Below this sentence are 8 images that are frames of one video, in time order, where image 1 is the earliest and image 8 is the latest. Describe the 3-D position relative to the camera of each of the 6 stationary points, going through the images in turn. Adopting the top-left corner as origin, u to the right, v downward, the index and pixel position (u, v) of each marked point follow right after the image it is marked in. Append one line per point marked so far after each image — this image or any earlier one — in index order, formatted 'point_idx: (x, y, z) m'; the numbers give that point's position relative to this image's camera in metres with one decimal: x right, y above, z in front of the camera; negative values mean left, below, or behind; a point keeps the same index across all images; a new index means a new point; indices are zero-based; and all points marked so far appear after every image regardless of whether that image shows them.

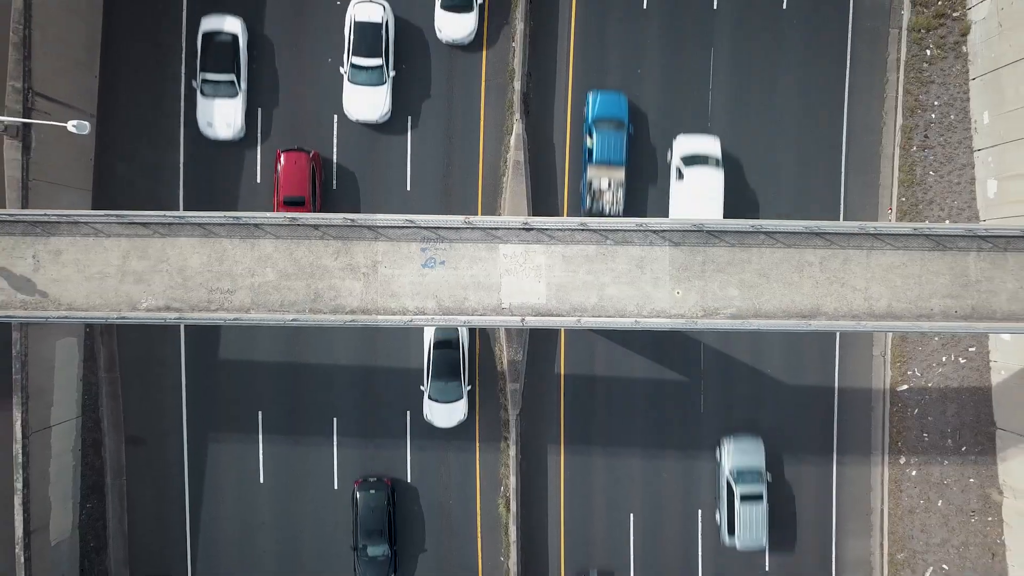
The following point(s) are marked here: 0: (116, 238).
0: (-9.9, +1.3, +12.4) m
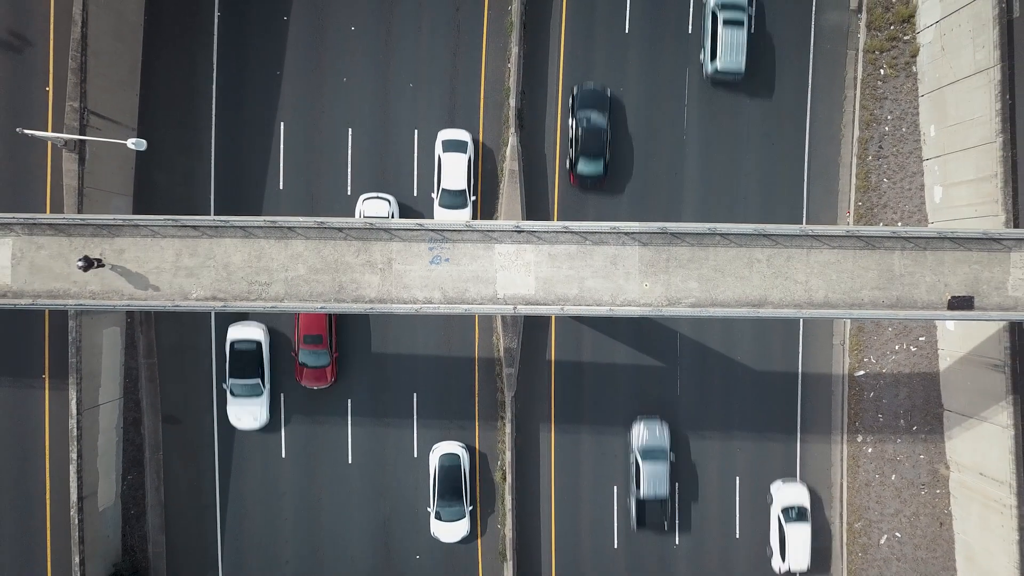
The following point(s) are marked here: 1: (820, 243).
0: (-10.0, +1.4, +14.6) m
1: (+9.0, +1.3, +14.6) m
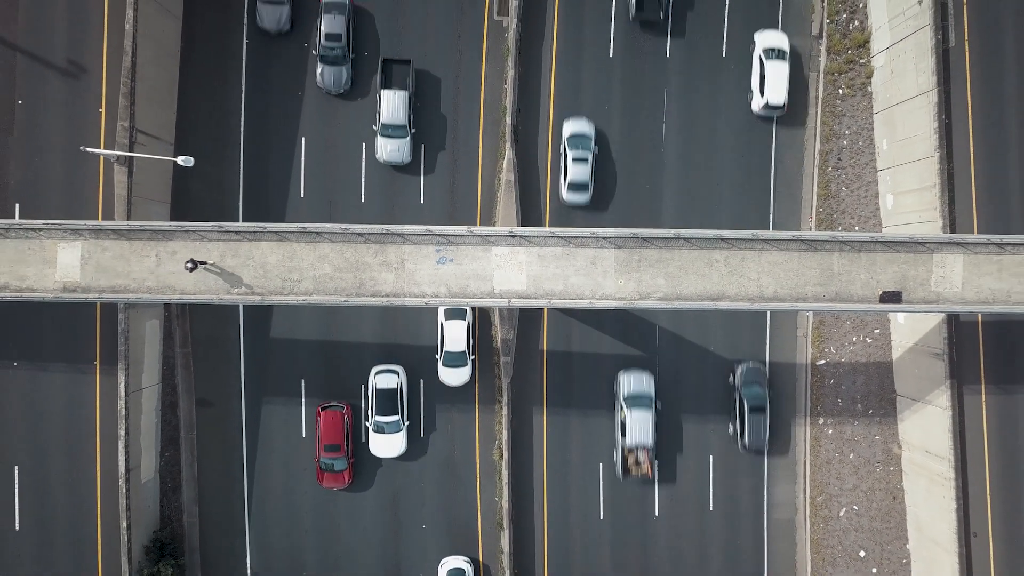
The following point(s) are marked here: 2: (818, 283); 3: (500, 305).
0: (-10.2, +1.6, +17.0) m
1: (+8.8, +1.5, +17.0) m
2: (+10.6, +0.2, +17.1) m
3: (-0.4, -0.6, +16.9) m
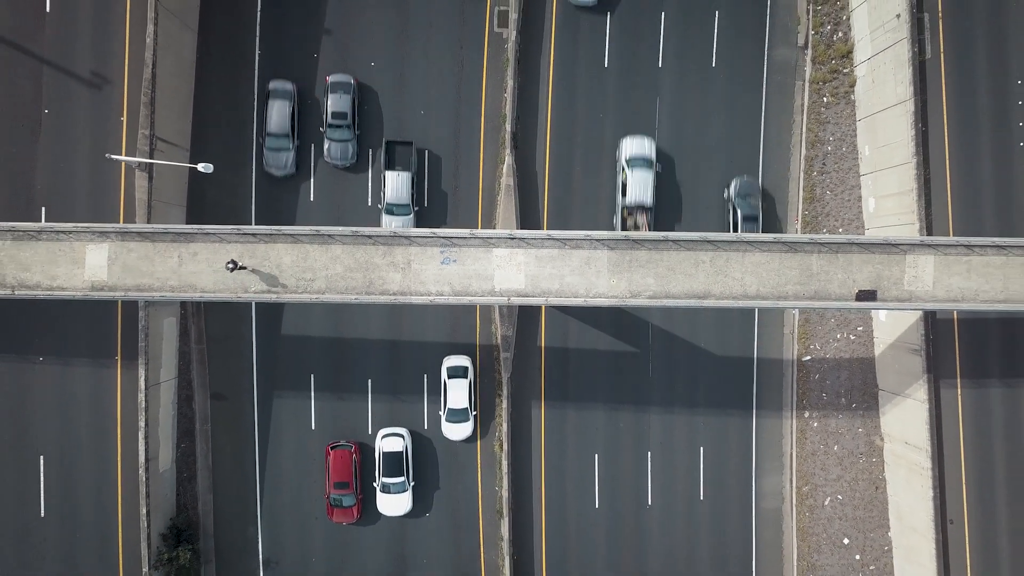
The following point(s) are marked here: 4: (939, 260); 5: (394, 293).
0: (-10.3, +1.6, +18.2) m
1: (+8.8, +1.5, +18.2) m
2: (+10.5, +0.2, +18.2) m
3: (-0.4, -0.5, +18.1) m
4: (+15.8, +1.0, +18.4) m
5: (-4.3, -0.2, +18.3) m
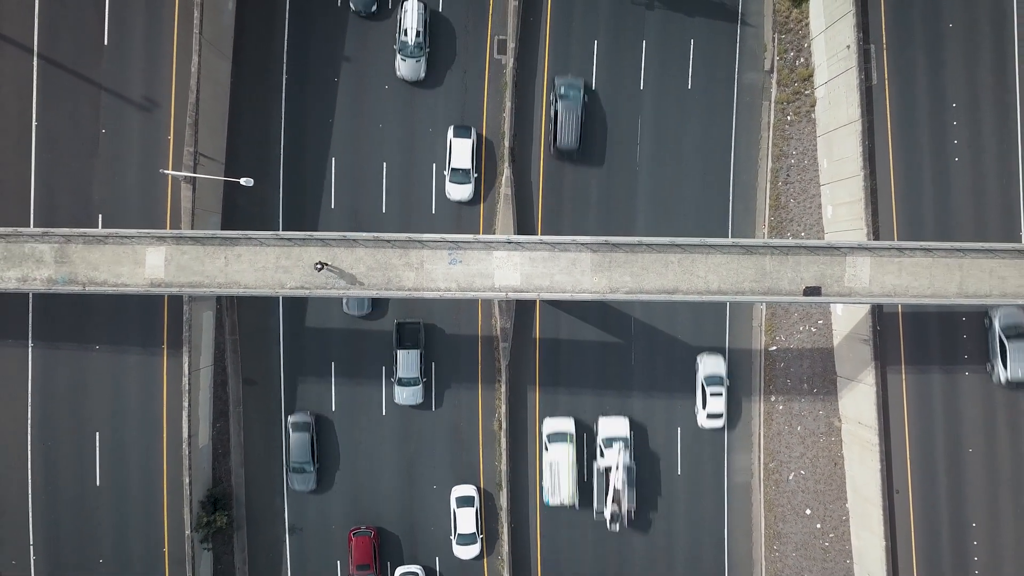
0: (-10.4, +1.8, +21.3) m
1: (+8.7, +1.6, +21.3) m
2: (+10.4, +0.3, +21.3) m
3: (-0.6, -0.4, +21.2) m
4: (+15.7, +1.1, +21.4) m
5: (-4.5, 0.0, +21.4) m
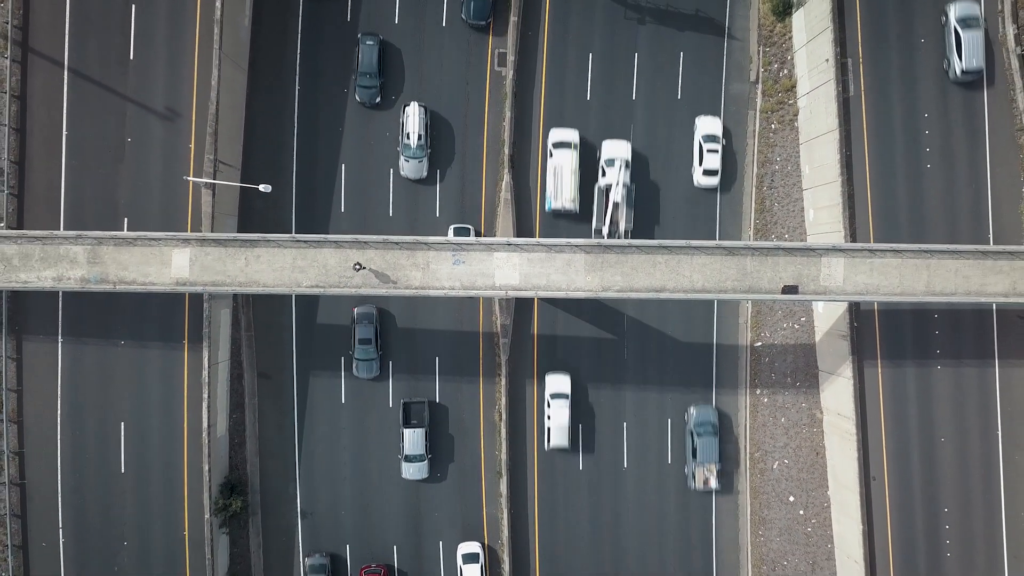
0: (-10.4, +1.8, +22.9) m
1: (+8.7, +1.7, +22.9) m
2: (+10.4, +0.4, +22.9) m
3: (-0.6, -0.3, +22.8) m
4: (+15.6, +1.2, +23.1) m
5: (-4.5, 0.0, +23.0) m
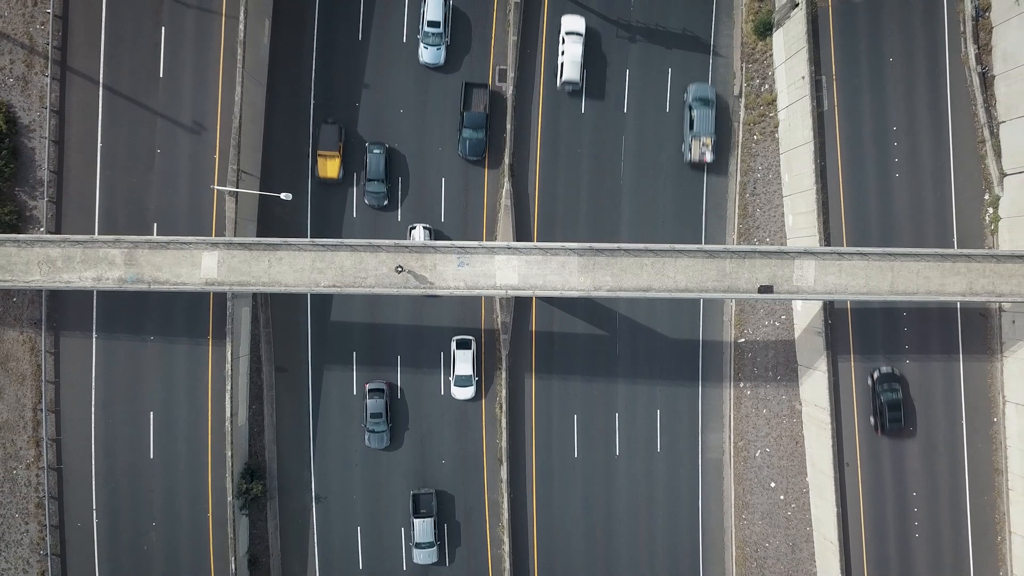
0: (-10.4, +1.8, +25.1) m
1: (+8.7, +1.7, +25.1) m
2: (+10.4, +0.4, +25.1) m
3: (-0.6, -0.3, +25.0) m
4: (+15.6, +1.2, +25.2) m
5: (-4.5, 0.0, +25.2) m
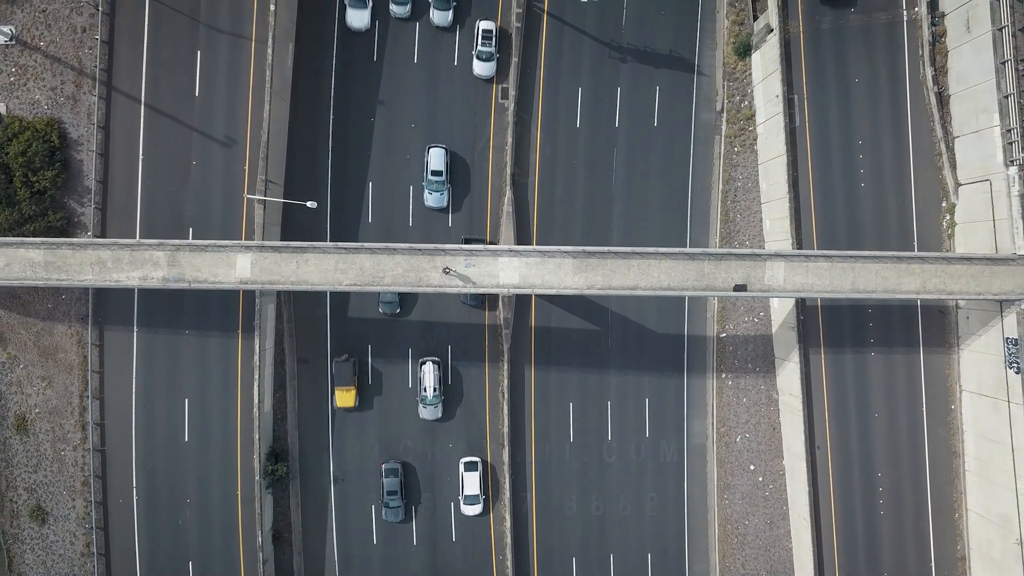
0: (-10.3, +1.9, +28.1) m
1: (+8.7, +1.8, +28.1) m
2: (+10.4, +0.5, +28.1) m
3: (-0.5, -0.2, +28.0) m
4: (+15.7, +1.3, +28.2) m
5: (-4.4, +0.1, +28.2) m
